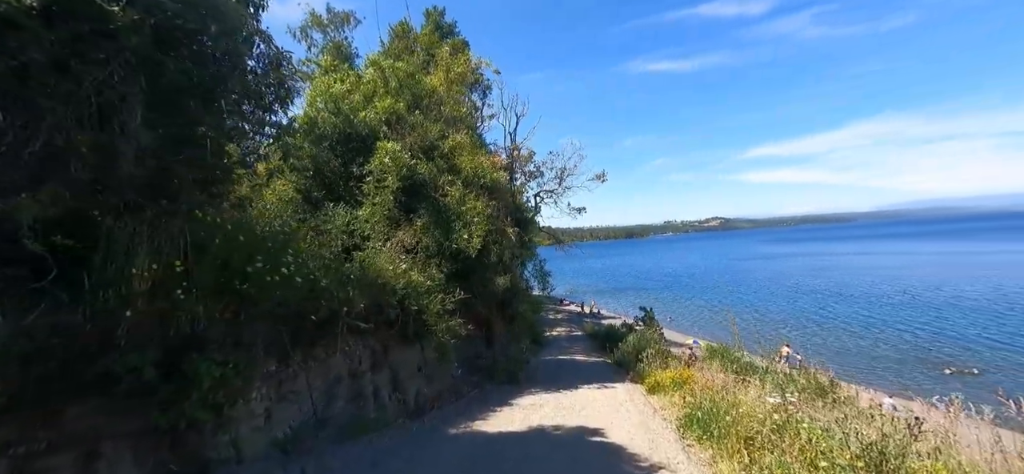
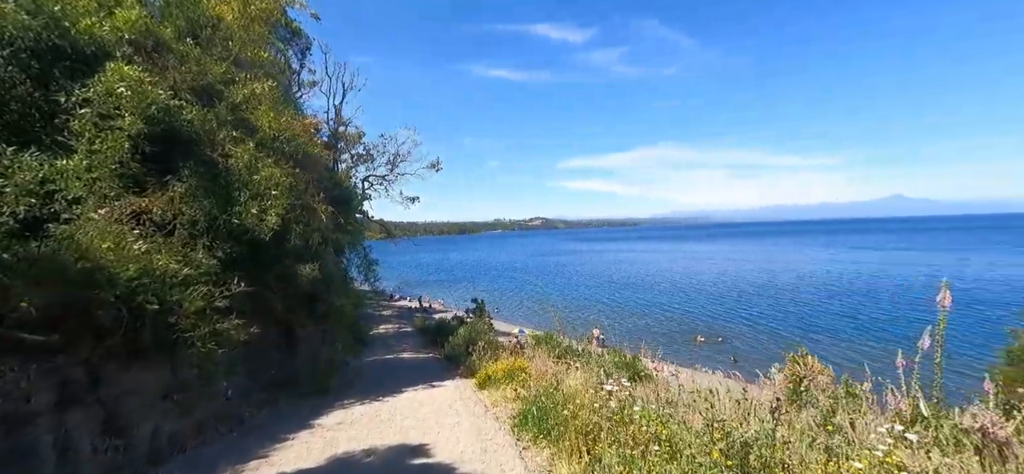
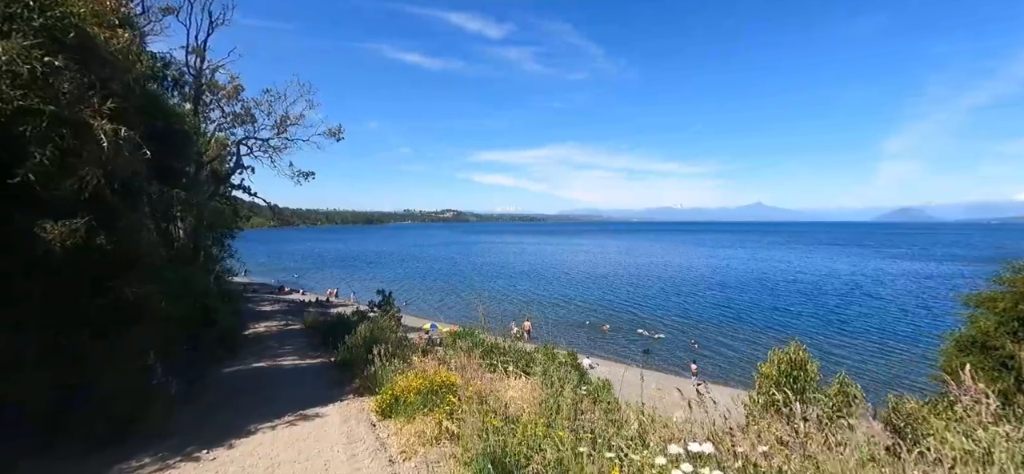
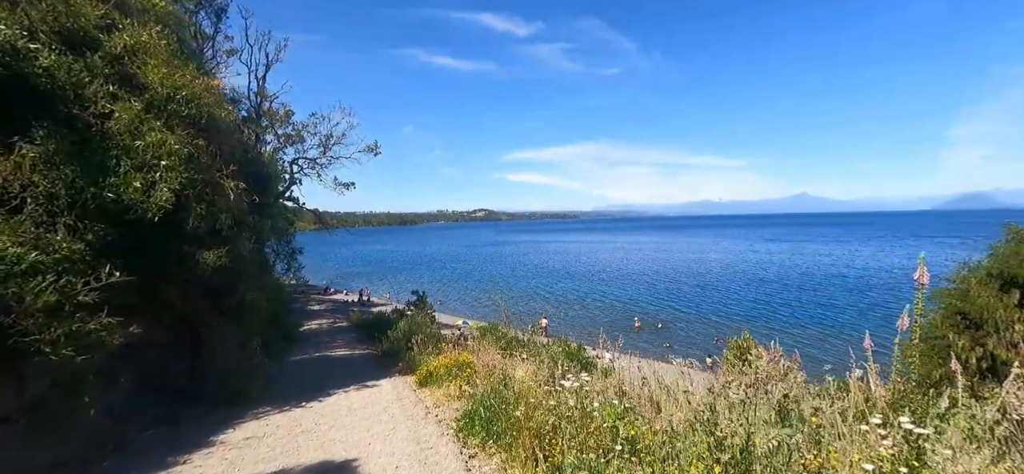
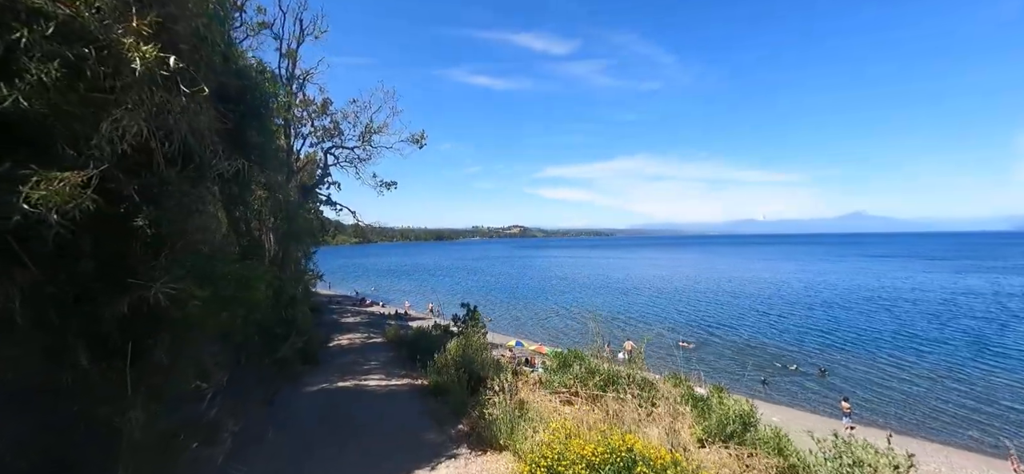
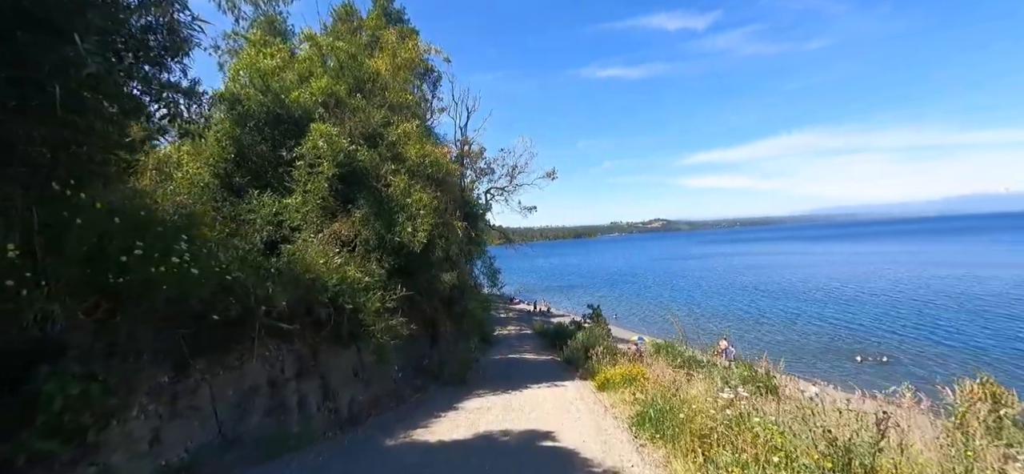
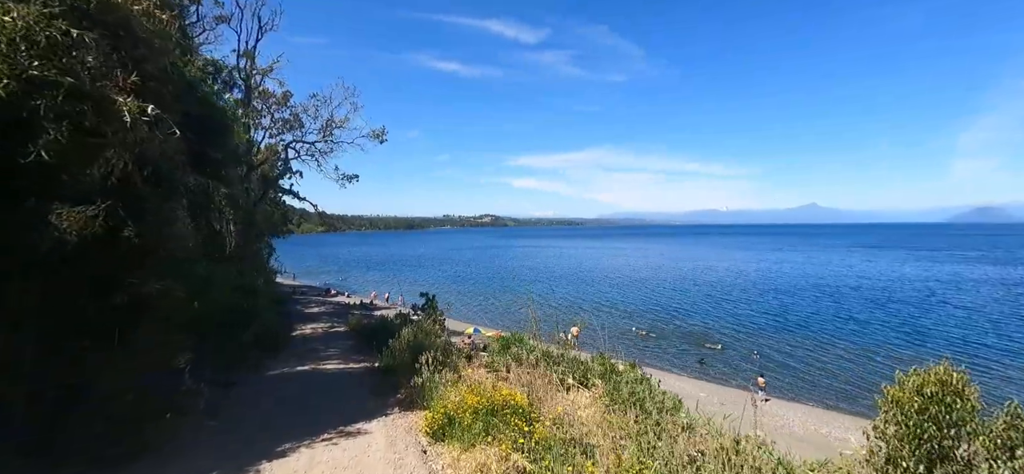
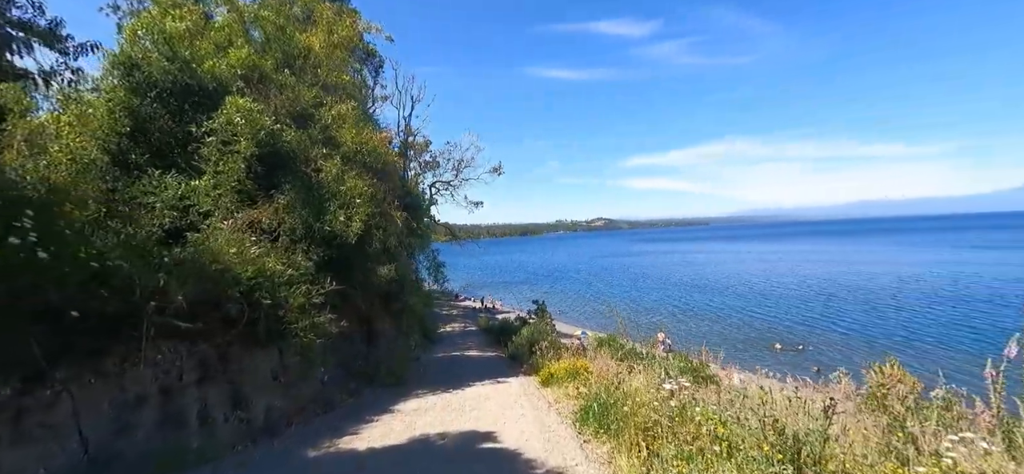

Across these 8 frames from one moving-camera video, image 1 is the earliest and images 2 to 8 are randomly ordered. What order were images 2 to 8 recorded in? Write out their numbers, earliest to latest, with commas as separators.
6, 8, 2, 4, 3, 7, 5
